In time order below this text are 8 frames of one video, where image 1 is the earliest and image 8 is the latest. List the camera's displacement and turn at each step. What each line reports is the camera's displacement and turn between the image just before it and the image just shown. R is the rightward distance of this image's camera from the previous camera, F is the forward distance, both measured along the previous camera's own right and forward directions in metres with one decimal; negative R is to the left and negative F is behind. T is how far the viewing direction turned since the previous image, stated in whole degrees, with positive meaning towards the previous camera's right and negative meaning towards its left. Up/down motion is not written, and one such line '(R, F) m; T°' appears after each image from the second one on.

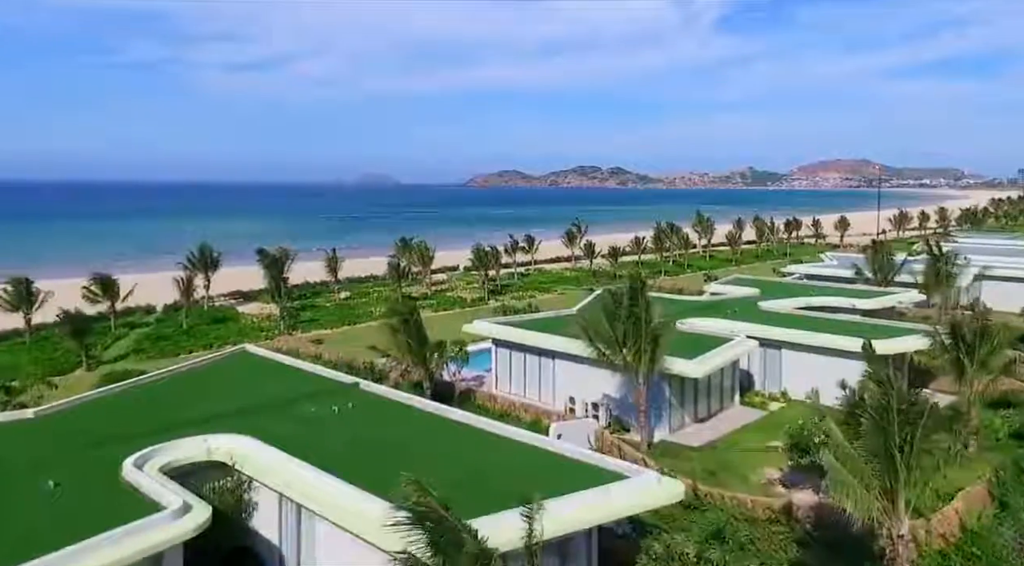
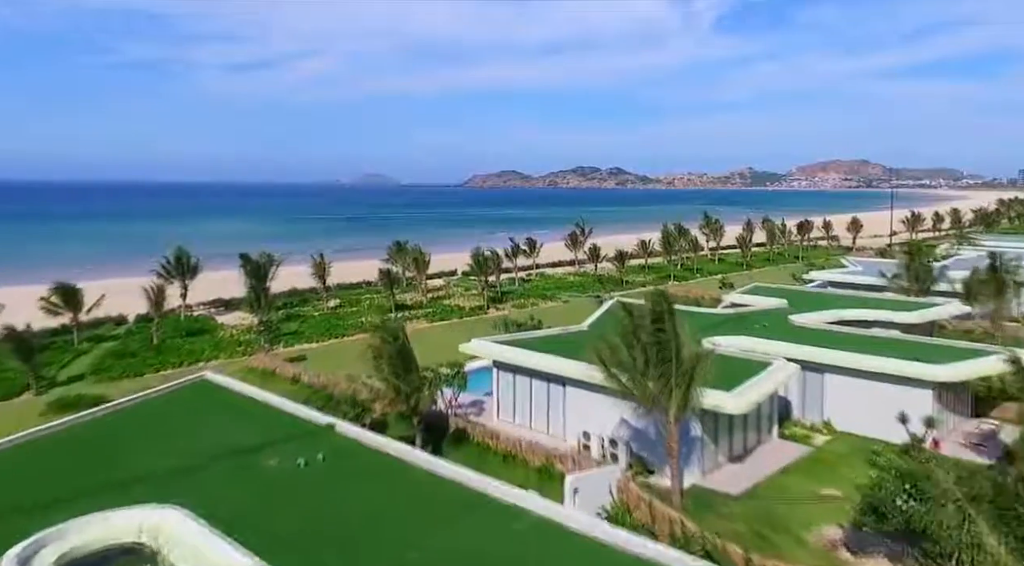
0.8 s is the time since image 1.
(-0.1, +2.8) m; 0°
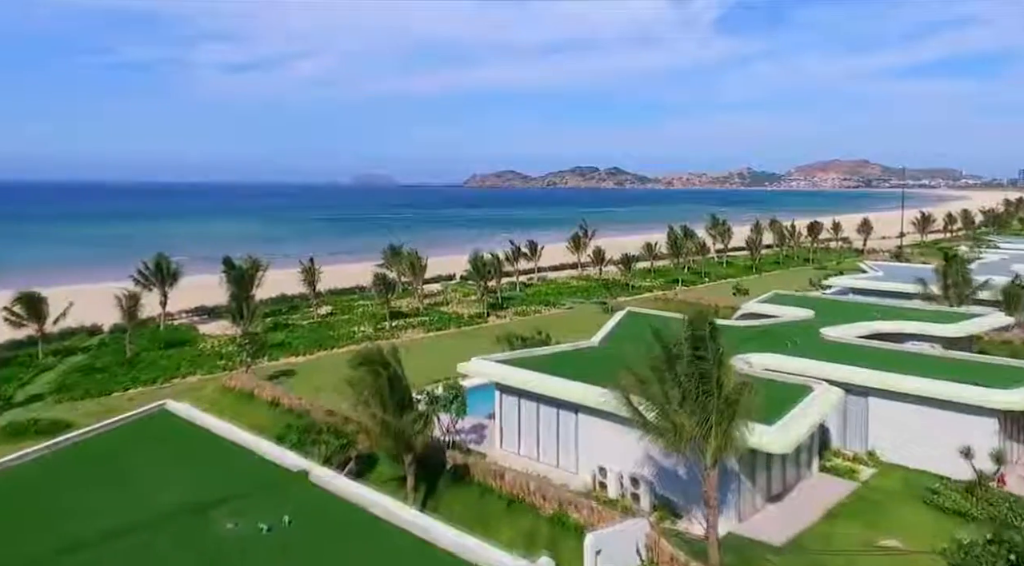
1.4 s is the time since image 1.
(-0.1, +2.2) m; 0°
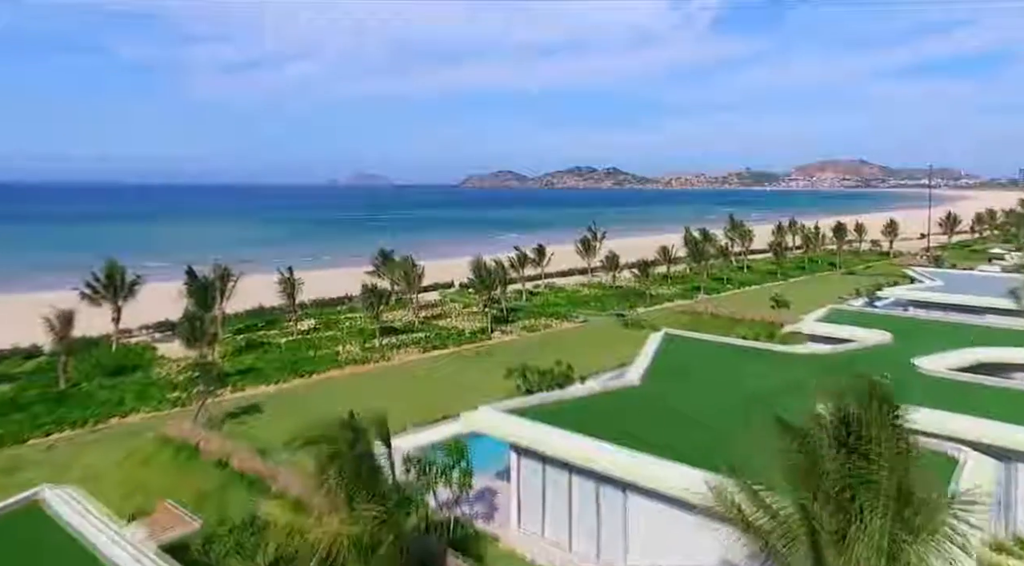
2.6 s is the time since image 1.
(-0.4, +4.4) m; 0°
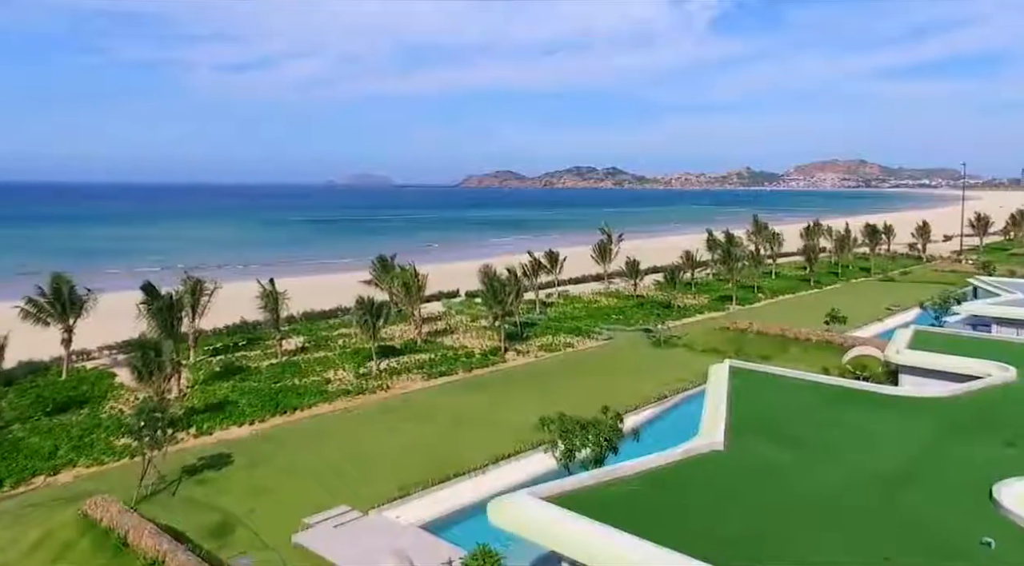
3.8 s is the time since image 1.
(-0.7, +4.1) m; 0°
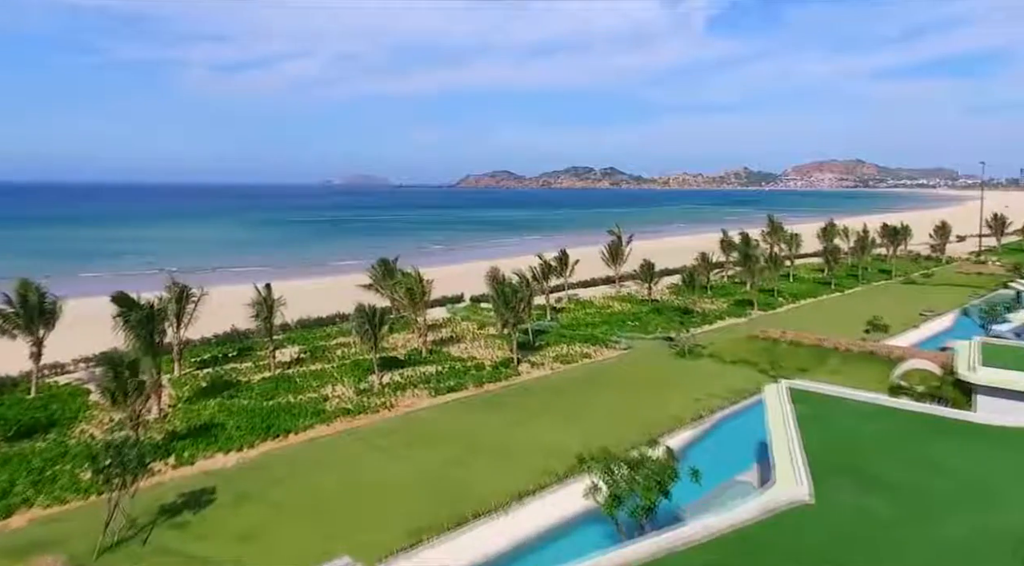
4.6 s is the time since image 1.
(-0.6, +2.2) m; 0°
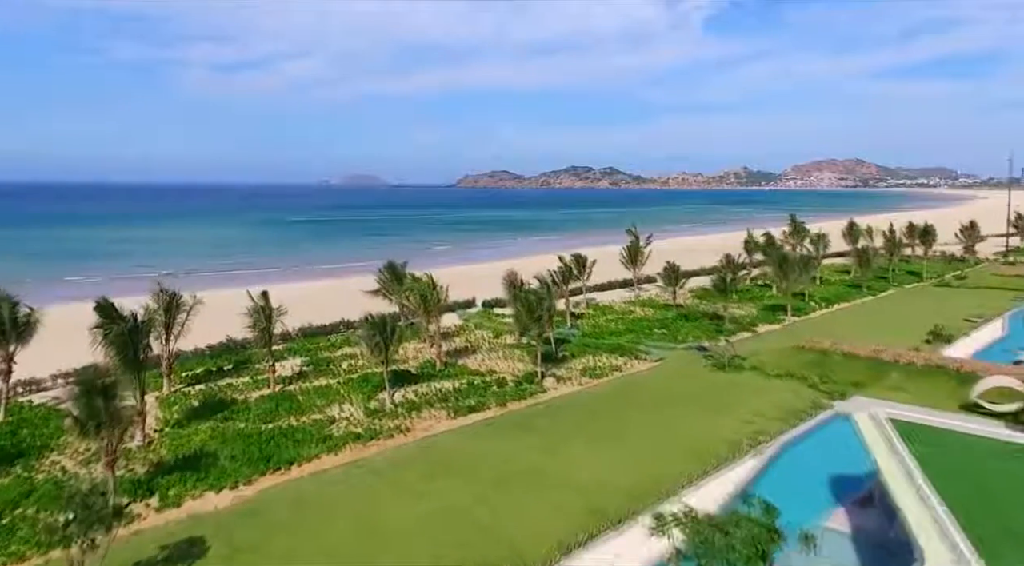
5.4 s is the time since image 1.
(-0.8, +2.4) m; 0°
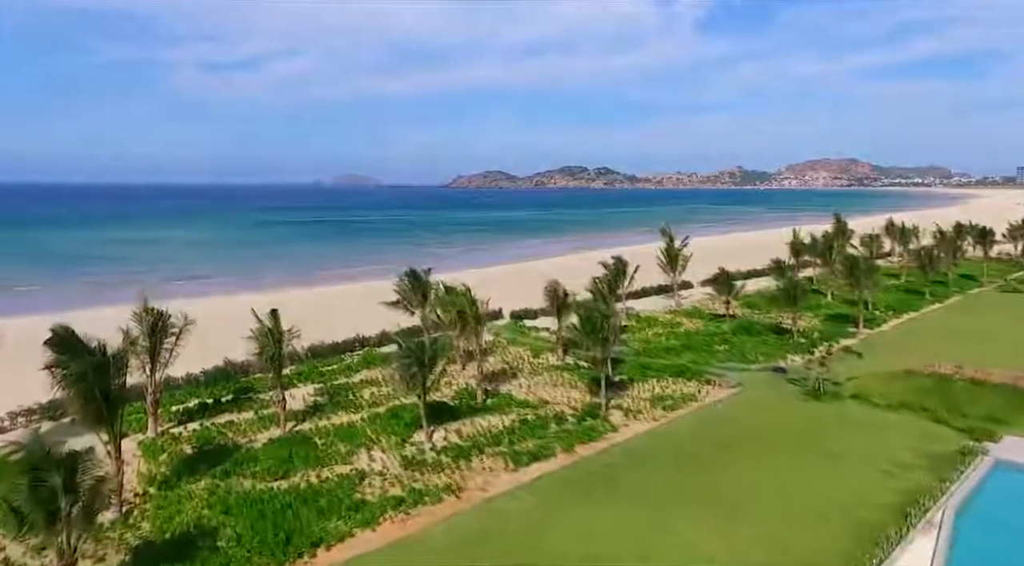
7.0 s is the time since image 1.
(-1.7, +4.0) m; 0°
